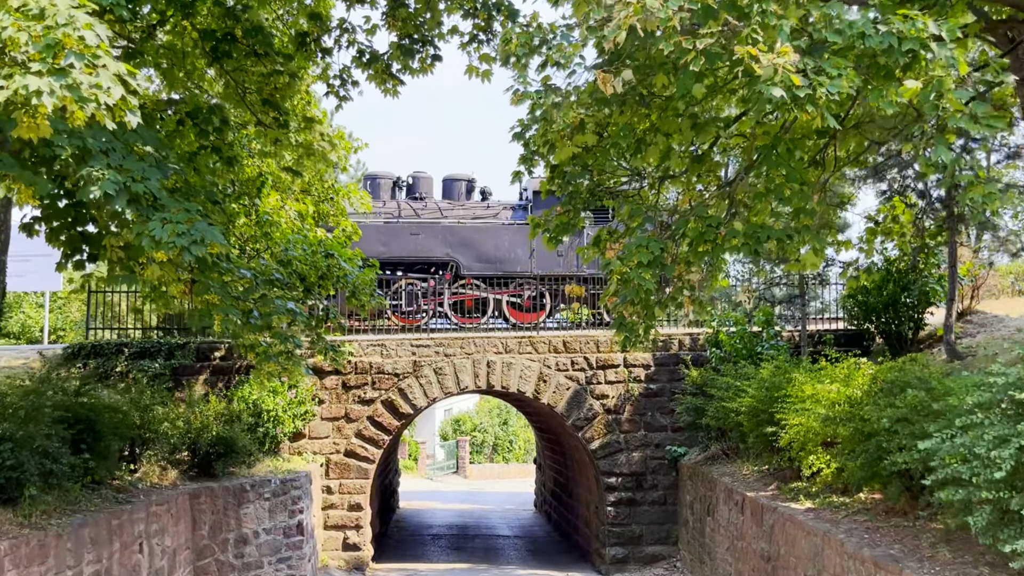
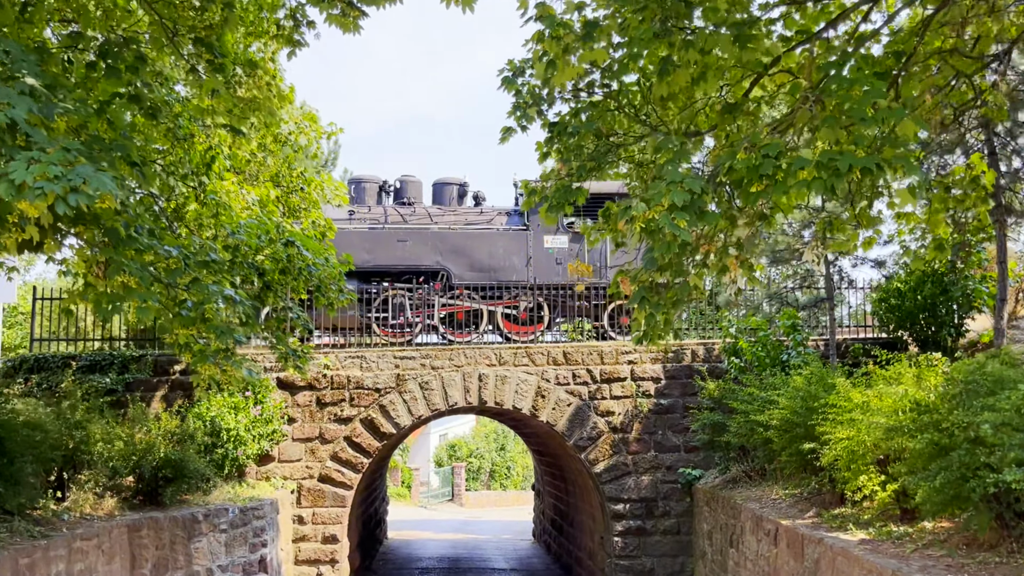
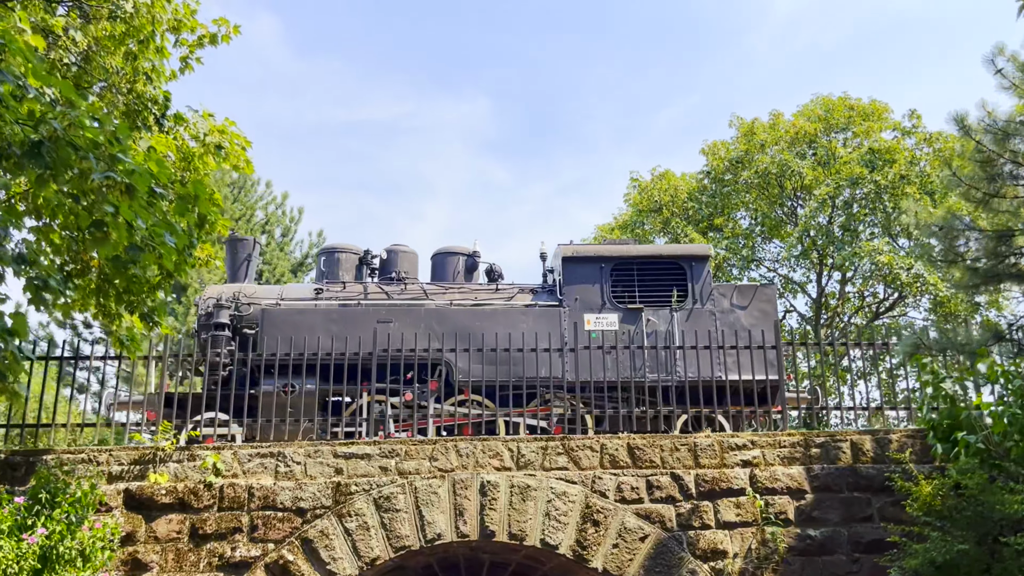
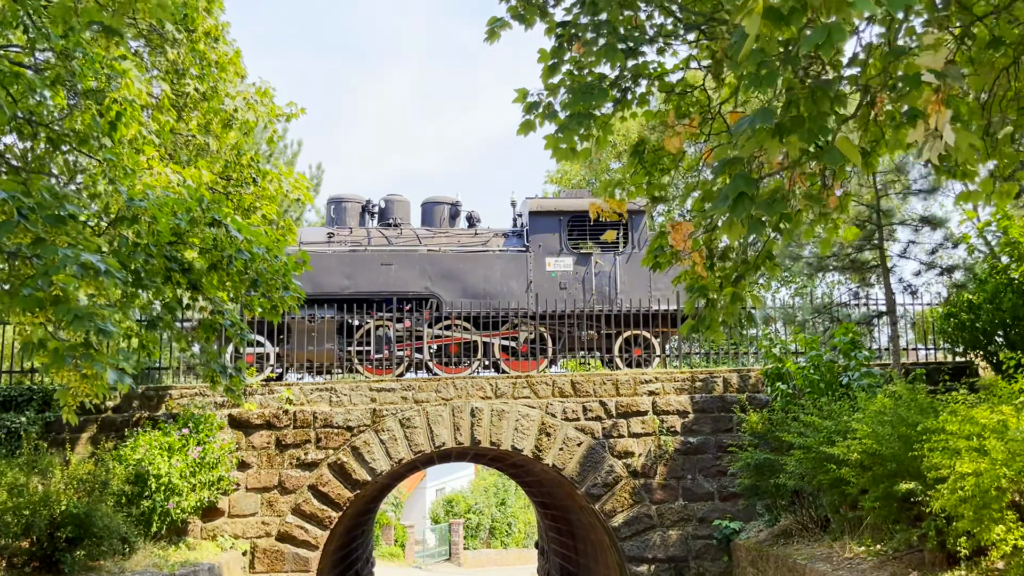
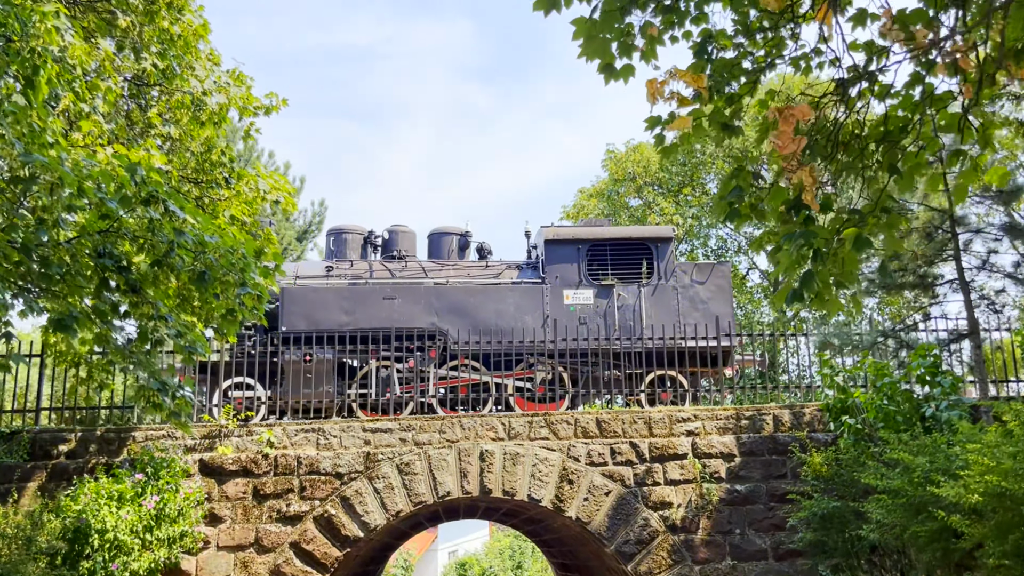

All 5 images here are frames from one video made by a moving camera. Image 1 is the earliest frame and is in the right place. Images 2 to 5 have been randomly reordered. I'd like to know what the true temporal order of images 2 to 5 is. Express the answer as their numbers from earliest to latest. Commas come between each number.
2, 4, 5, 3
